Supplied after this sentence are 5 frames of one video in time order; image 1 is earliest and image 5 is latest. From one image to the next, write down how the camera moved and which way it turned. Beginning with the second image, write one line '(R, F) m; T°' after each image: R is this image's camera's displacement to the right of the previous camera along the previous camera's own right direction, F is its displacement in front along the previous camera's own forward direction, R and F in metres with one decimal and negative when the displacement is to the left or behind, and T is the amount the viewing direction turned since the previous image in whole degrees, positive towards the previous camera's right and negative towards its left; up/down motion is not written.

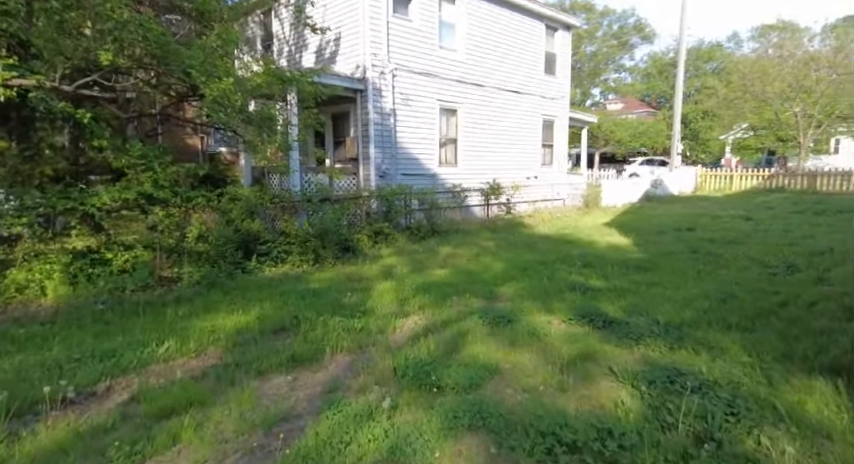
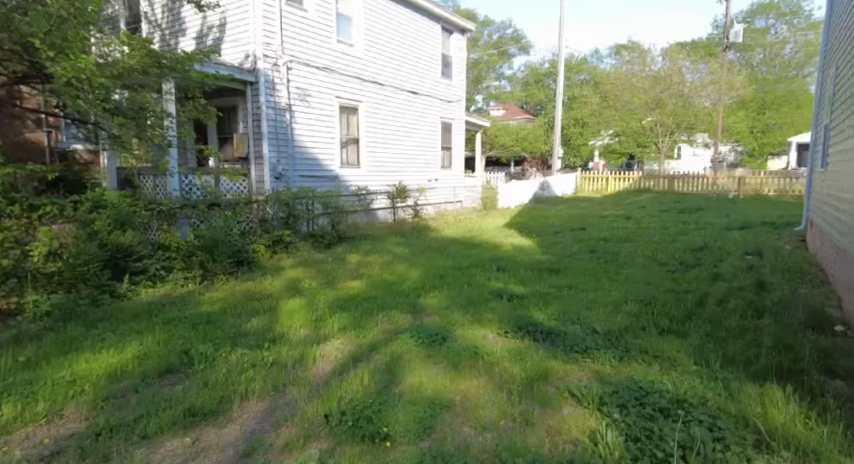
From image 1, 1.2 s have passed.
(-0.2, +0.5) m; +13°
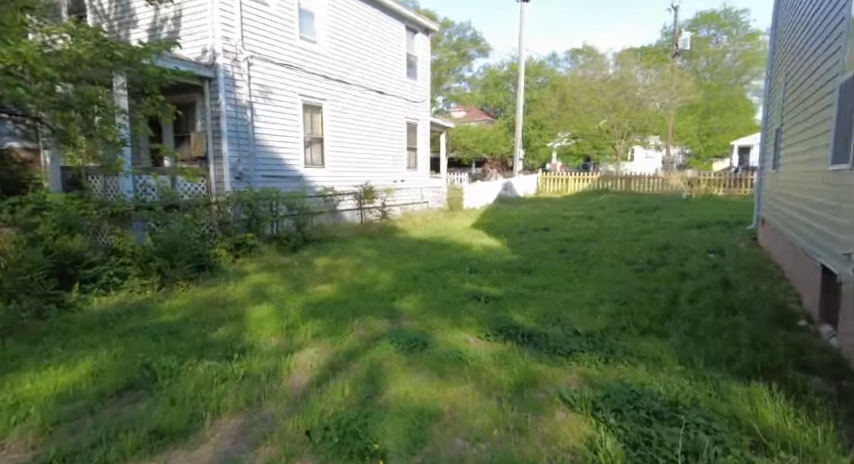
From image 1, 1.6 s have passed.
(-0.1, +0.1) m; +5°
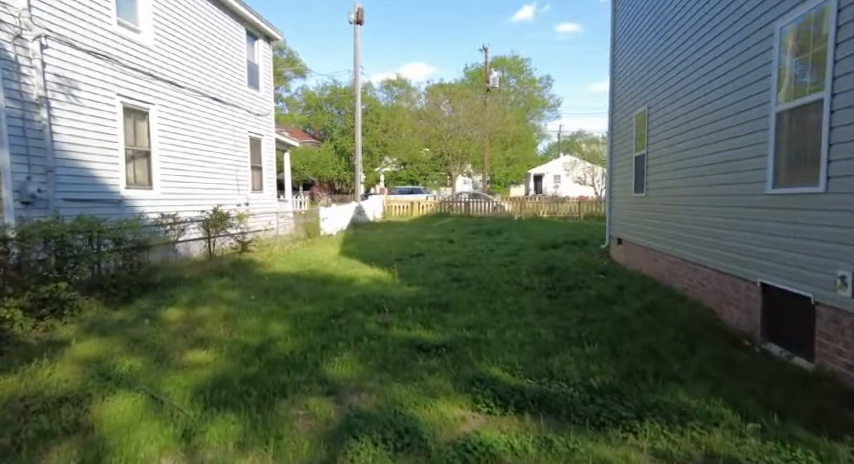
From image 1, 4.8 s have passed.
(-0.9, +1.1) m; +22°
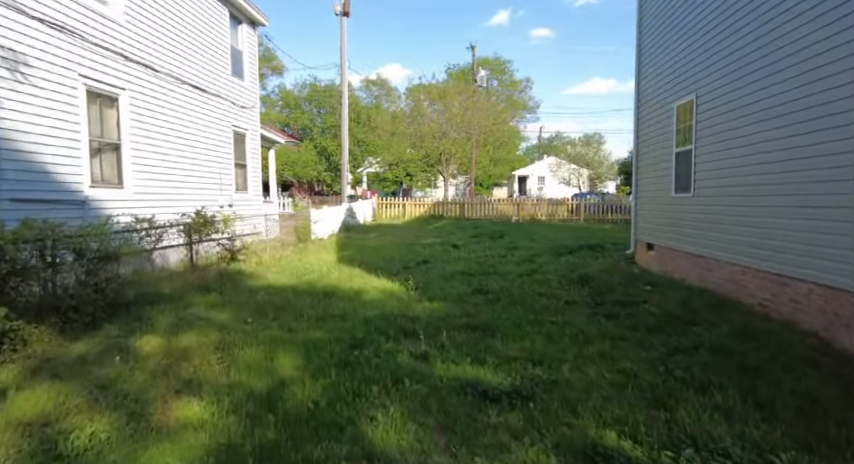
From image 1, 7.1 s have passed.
(-0.6, +1.0) m; +3°
